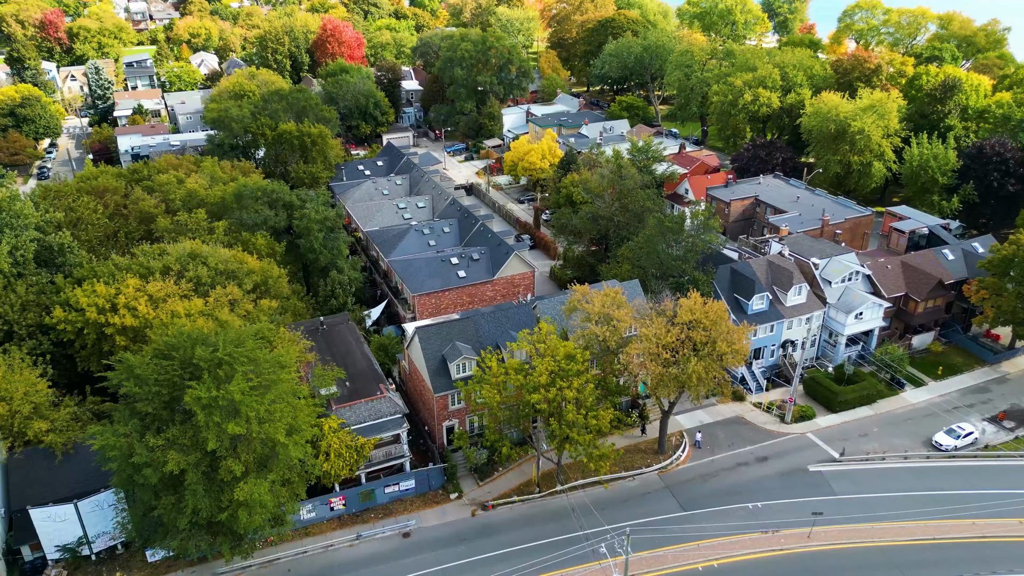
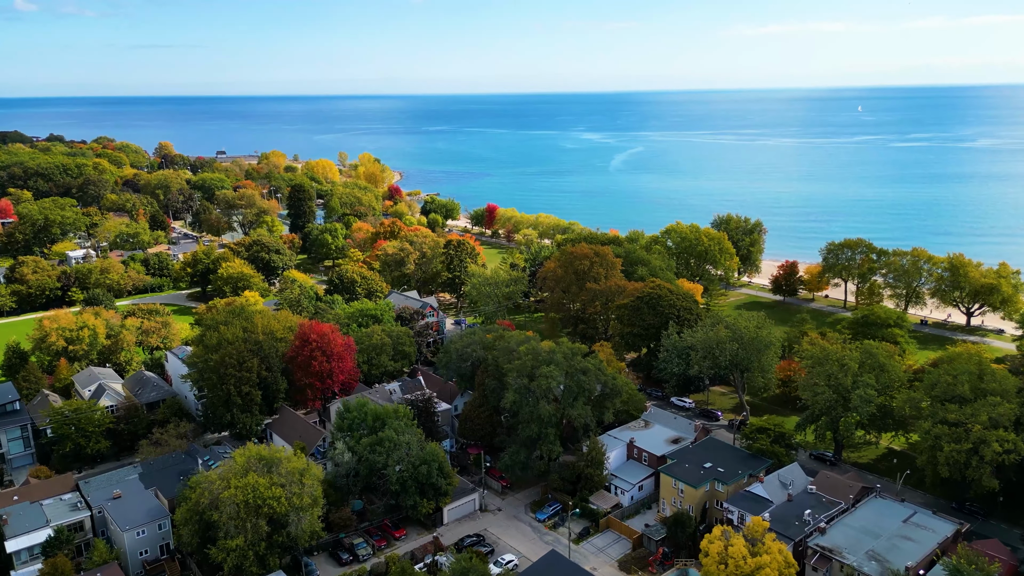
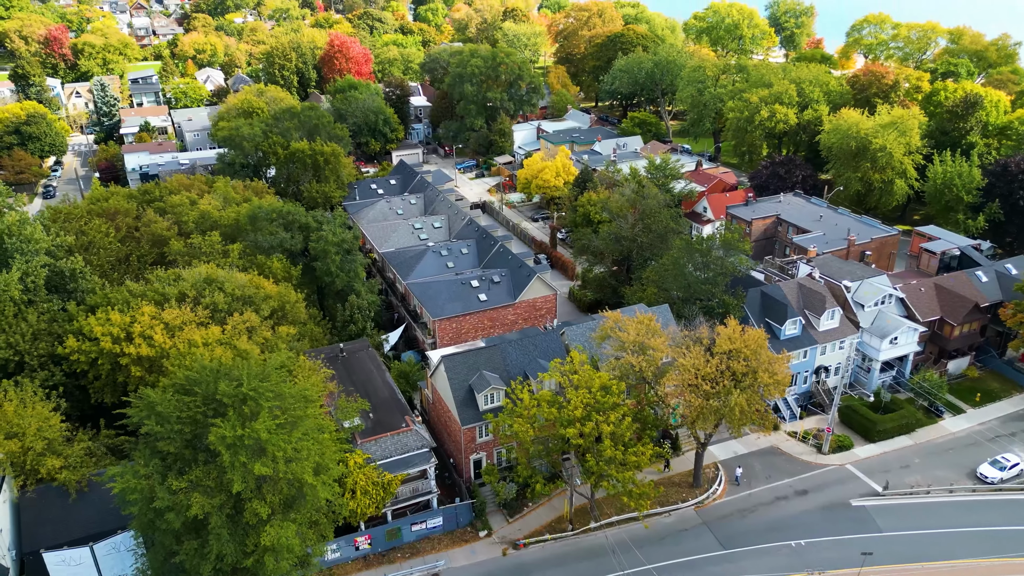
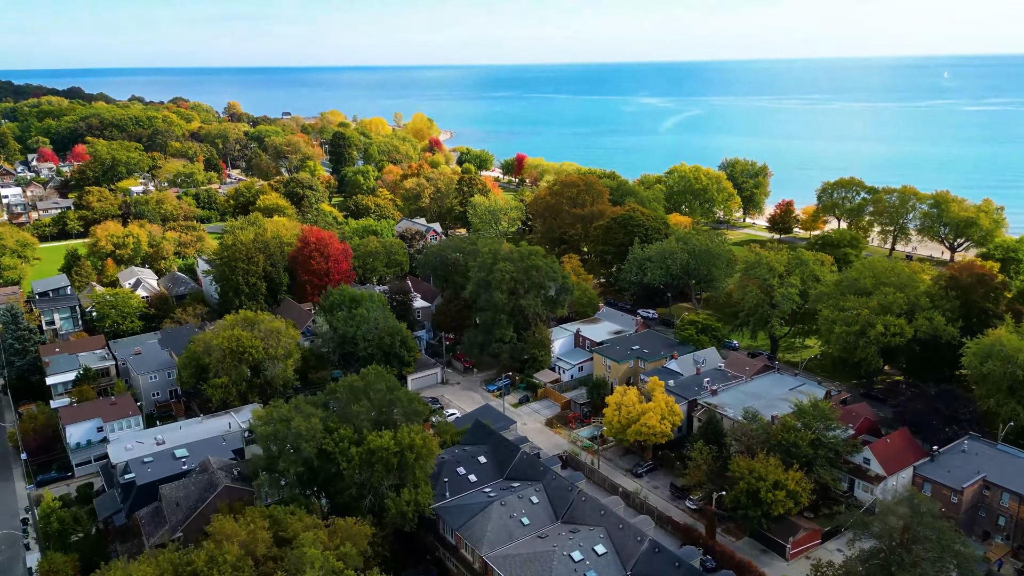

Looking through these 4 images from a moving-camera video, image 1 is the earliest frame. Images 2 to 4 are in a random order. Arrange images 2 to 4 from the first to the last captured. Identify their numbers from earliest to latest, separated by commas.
3, 4, 2
